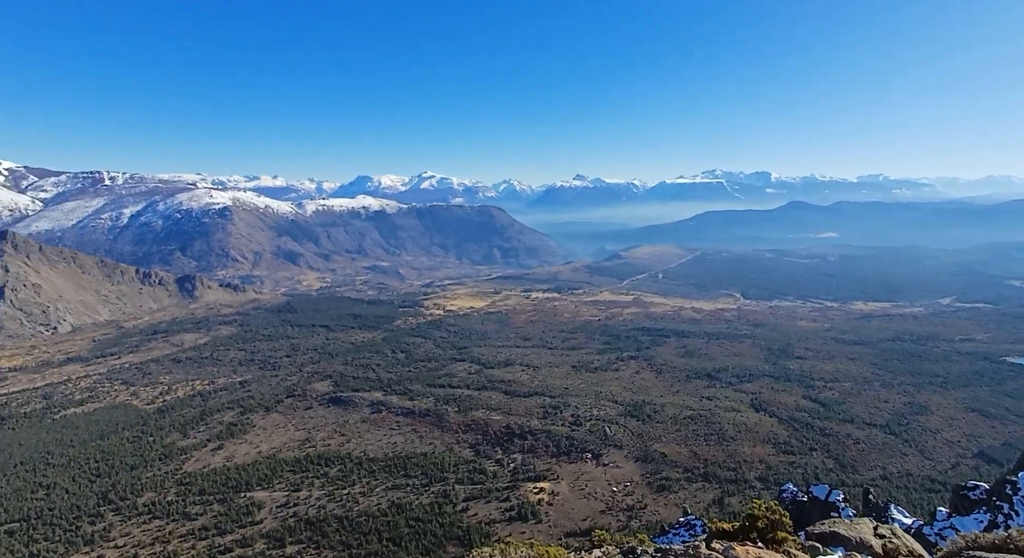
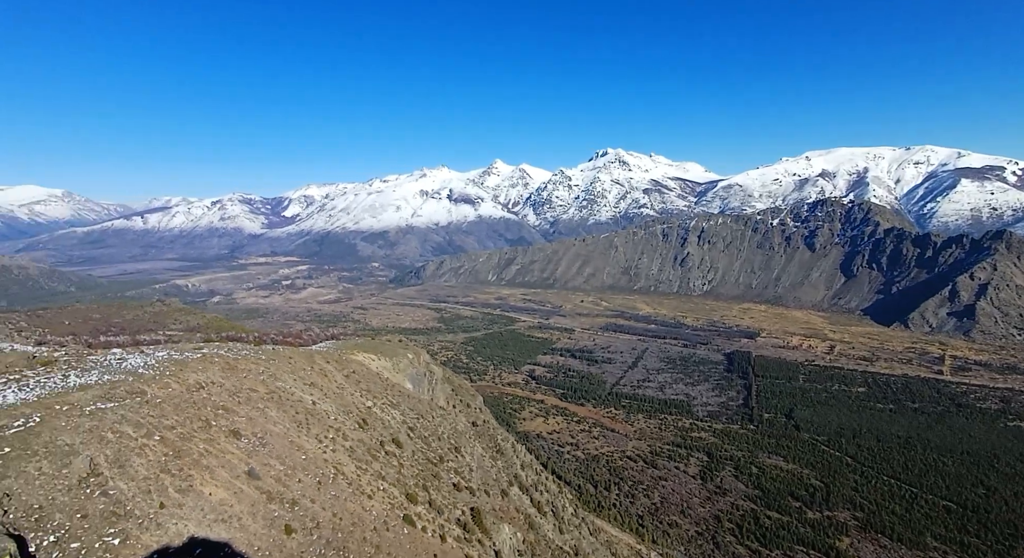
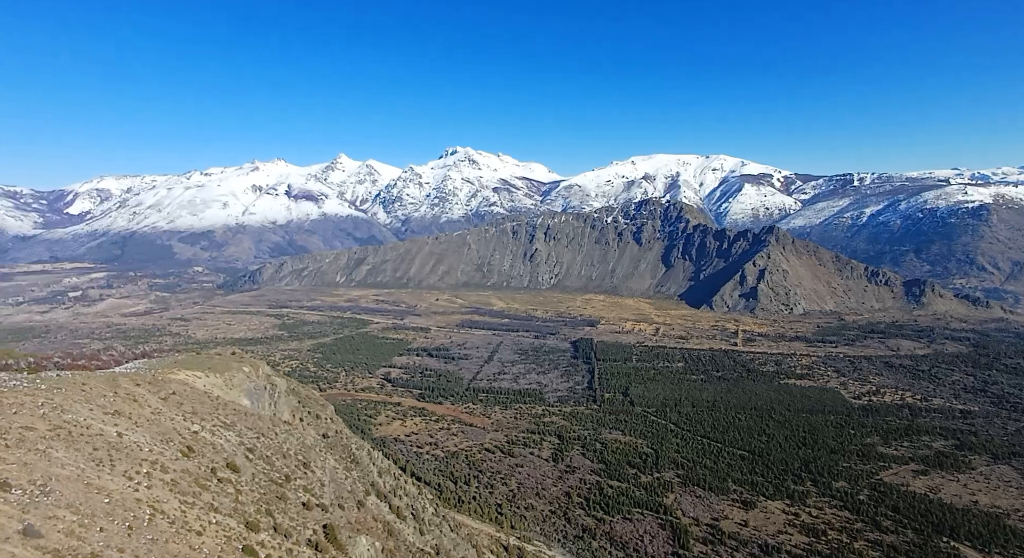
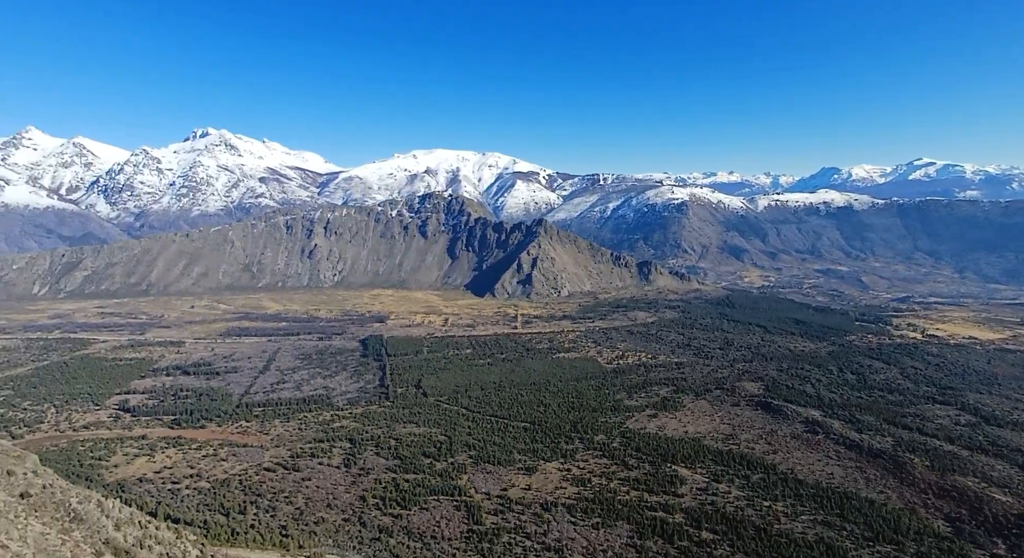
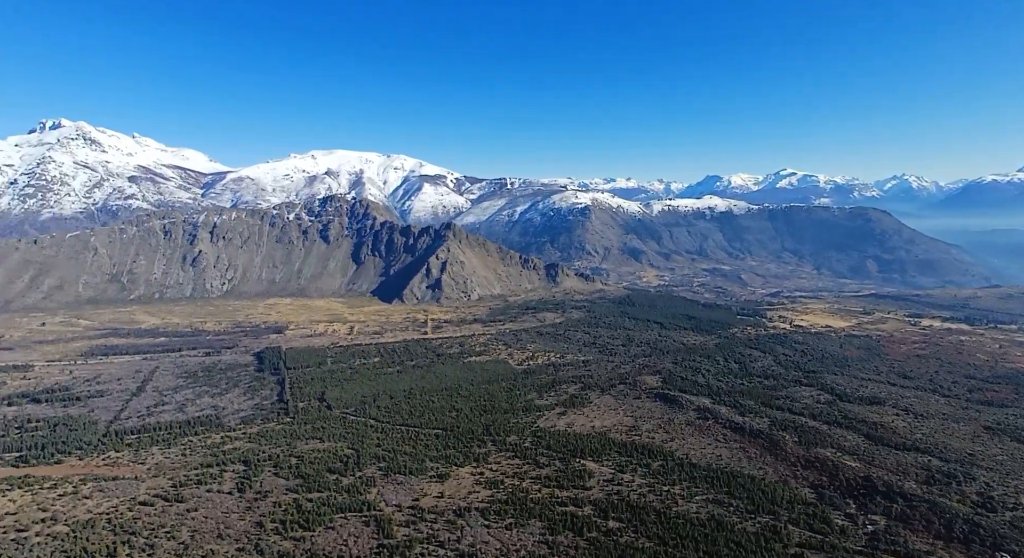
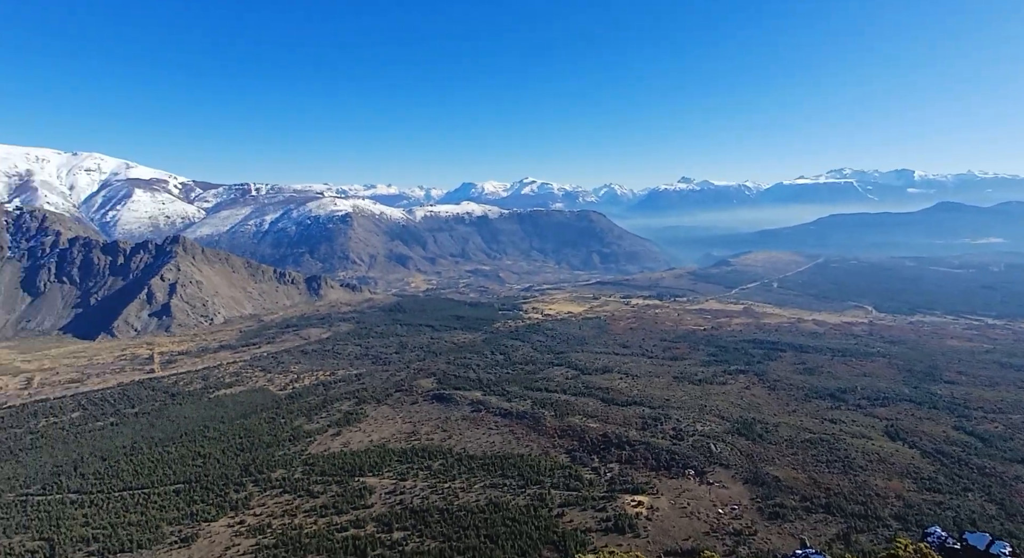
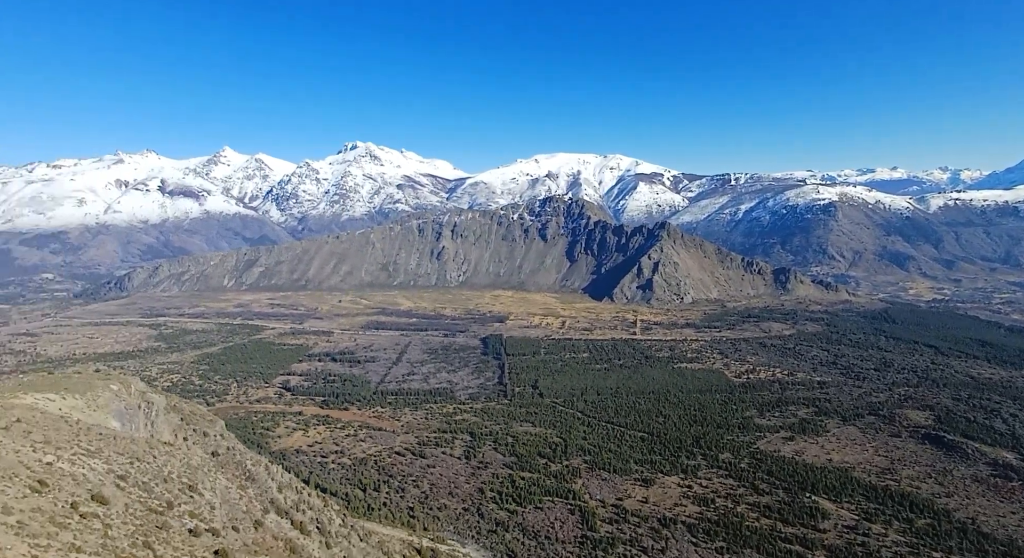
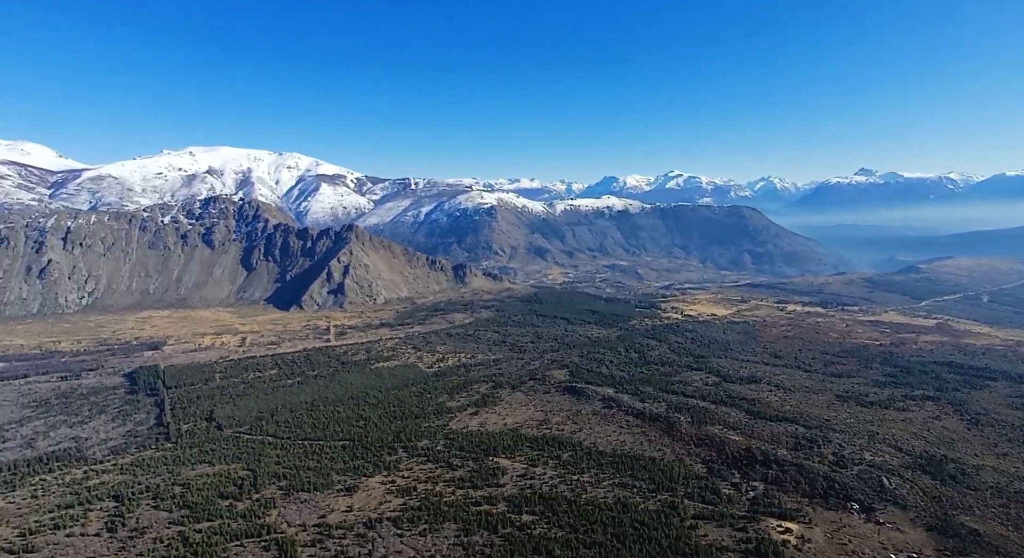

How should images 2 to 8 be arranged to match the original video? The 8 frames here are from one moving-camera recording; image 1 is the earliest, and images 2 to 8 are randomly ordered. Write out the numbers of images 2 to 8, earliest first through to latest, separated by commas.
6, 8, 5, 4, 7, 3, 2
